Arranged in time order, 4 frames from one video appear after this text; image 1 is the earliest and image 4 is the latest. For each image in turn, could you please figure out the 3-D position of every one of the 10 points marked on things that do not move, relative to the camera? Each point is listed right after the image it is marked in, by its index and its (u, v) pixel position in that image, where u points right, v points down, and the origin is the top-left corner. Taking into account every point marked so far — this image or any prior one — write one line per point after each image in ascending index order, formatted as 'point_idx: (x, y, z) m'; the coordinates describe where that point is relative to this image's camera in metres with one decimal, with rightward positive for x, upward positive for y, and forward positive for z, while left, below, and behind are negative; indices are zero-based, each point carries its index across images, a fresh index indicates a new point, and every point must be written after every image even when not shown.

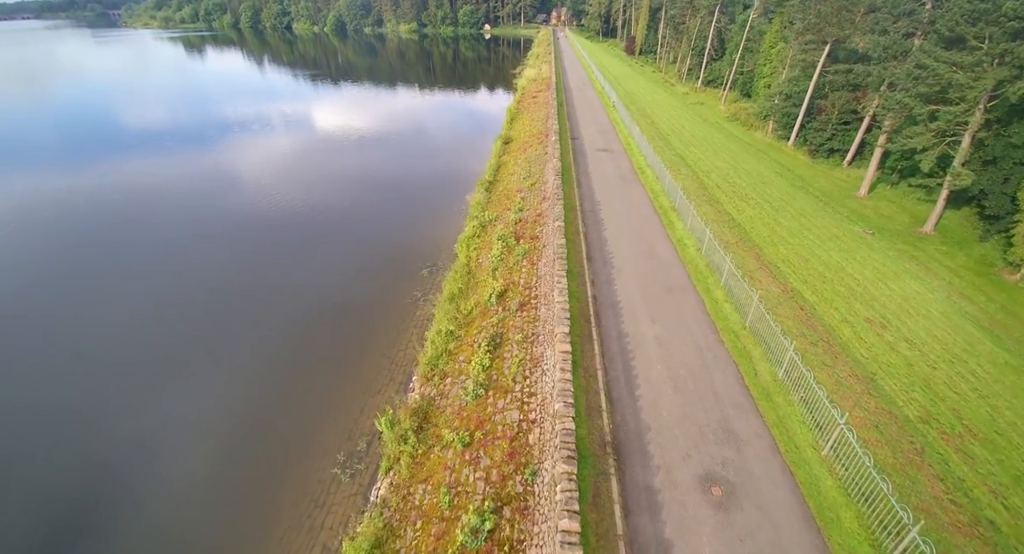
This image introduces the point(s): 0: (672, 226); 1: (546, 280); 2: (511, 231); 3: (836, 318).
0: (+5.7, +1.8, +15.8) m
1: (+1.0, -0.1, +12.9) m
2: (-0.1, +1.8, +16.7) m
3: (+9.5, -1.3, +13.0) m
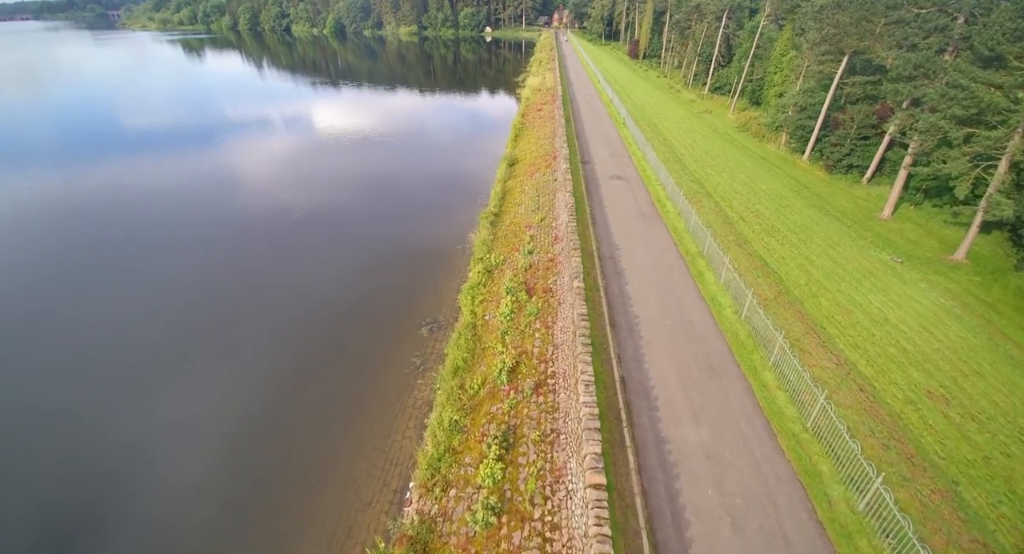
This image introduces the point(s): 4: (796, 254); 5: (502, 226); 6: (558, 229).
0: (+6.0, 0.0, +14.0) m
1: (+1.3, -2.0, +11.2) m
2: (+0.3, -0.1, +14.9) m
3: (+9.9, -3.1, +11.3) m
4: (+12.1, +1.0, +18.7) m
5: (-0.5, +2.2, +19.6) m
6: (+1.8, +1.9, +17.2) m
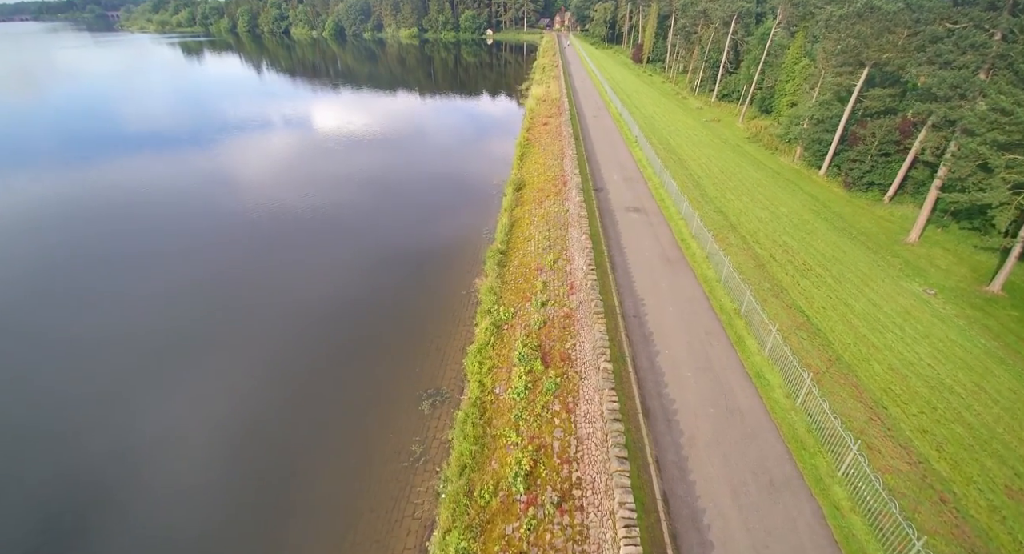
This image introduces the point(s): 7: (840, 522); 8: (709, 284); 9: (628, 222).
0: (+6.4, -1.9, +12.3) m
1: (+1.7, -3.8, +9.5) m
2: (+0.7, -2.0, +13.2) m
3: (+10.2, -5.0, +9.5) m
4: (+12.4, -0.9, +17.0) m
5: (-0.1, +0.4, +17.9) m
6: (+2.2, 0.0, +15.5) m
7: (+6.0, -4.5, +8.2) m
8: (+6.6, -0.3, +14.9) m
9: (+5.1, +2.4, +19.3) m
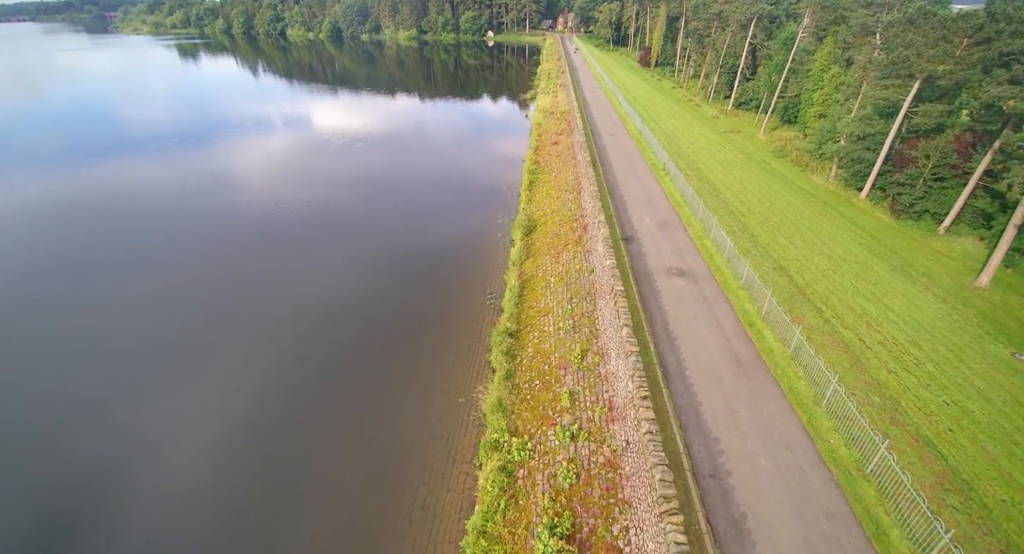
0: (+6.8, -4.8, +8.1) m
1: (+2.1, -6.8, +5.2) m
2: (+1.1, -4.9, +9.0) m
3: (+10.6, -8.0, +5.3) m
4: (+12.9, -3.9, +12.8) m
5: (+0.4, -2.6, +13.7) m
6: (+2.6, -2.9, +11.2) m
7: (+6.5, -7.4, +4.0) m
8: (+7.1, -3.2, +10.7) m
9: (+5.5, -0.6, +15.1) m
